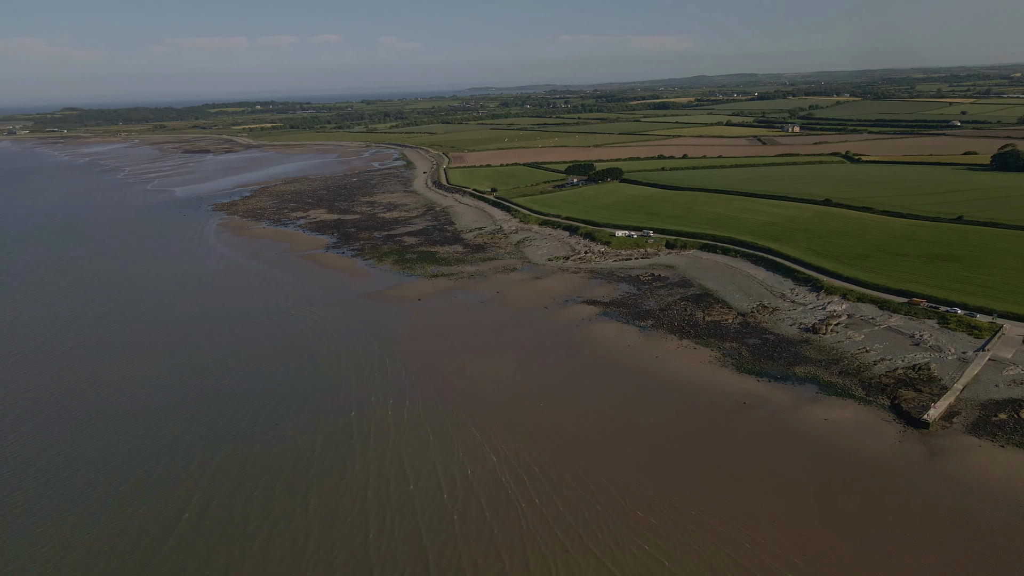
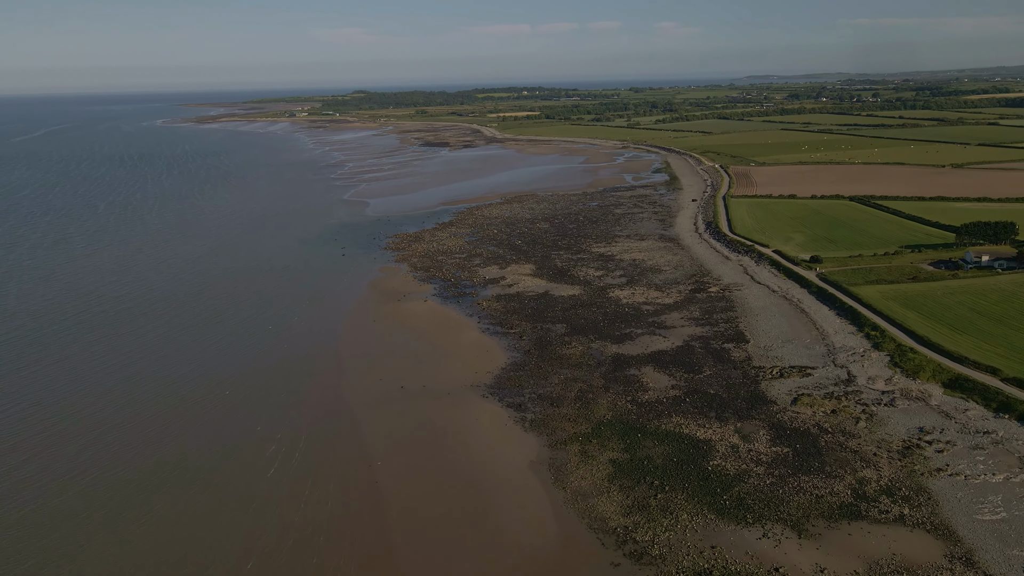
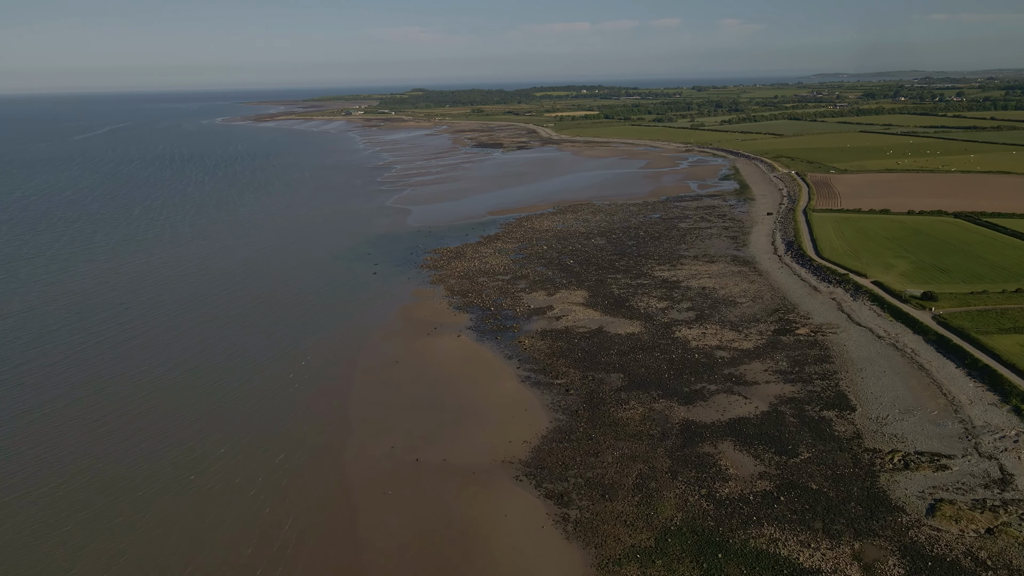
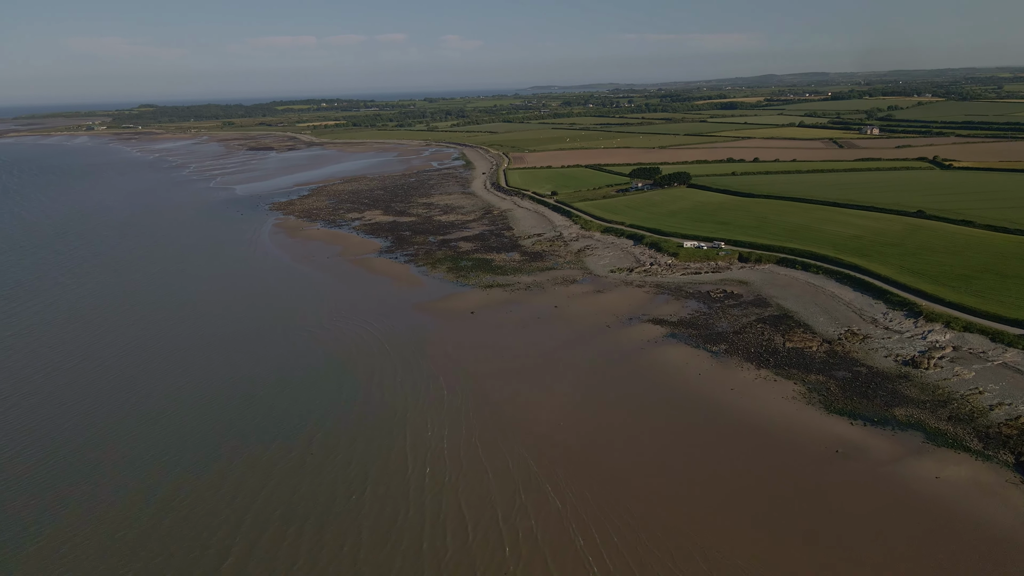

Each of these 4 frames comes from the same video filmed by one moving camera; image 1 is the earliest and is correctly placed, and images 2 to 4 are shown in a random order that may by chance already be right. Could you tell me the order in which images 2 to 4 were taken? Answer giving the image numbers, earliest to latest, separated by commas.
4, 2, 3
